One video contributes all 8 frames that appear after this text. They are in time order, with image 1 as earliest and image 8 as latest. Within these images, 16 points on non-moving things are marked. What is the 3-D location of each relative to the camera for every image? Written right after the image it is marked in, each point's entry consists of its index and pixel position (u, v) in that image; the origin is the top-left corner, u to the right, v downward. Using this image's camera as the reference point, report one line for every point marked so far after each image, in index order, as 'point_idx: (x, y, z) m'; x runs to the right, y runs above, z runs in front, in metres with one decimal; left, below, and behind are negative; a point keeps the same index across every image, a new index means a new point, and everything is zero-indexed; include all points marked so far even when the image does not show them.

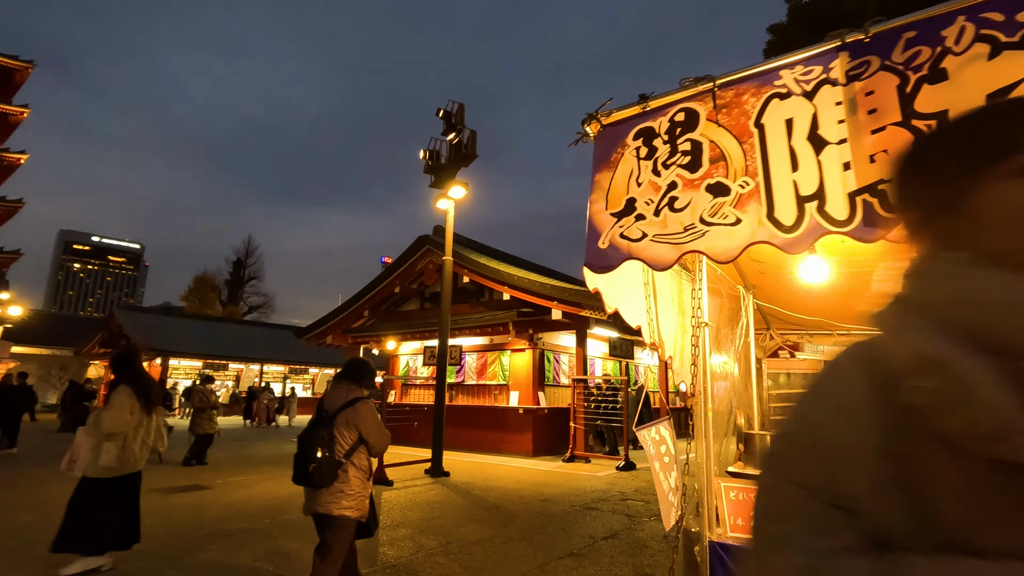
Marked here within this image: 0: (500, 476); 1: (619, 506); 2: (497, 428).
0: (-0.2, -2.7, +7.7) m
1: (+1.2, -2.4, +5.8) m
2: (-0.3, -2.6, +10.0) m
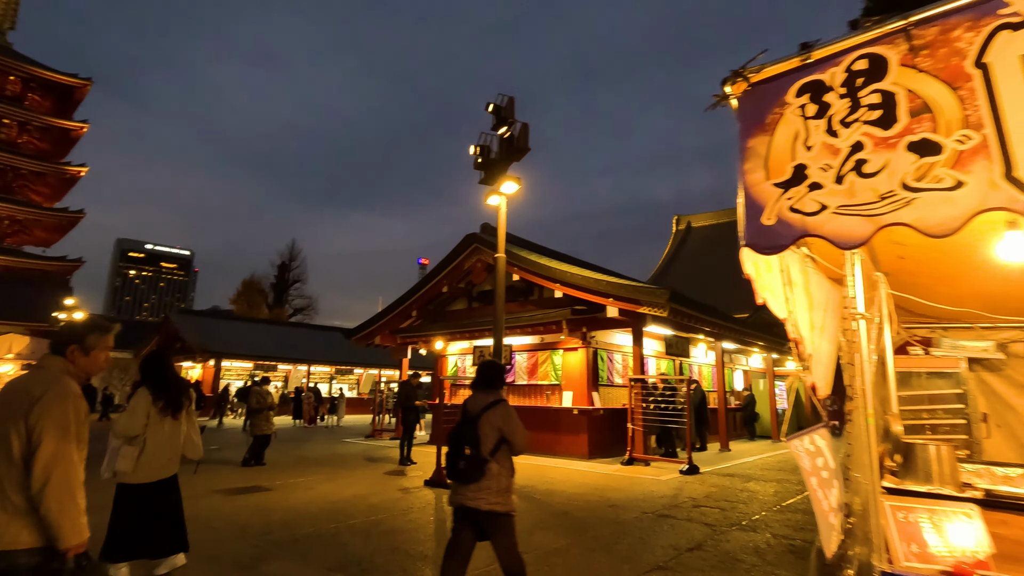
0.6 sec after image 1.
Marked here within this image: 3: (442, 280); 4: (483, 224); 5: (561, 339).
0: (+0.7, -2.6, +7.4) m
1: (+1.9, -2.3, +5.5) m
2: (+0.7, -2.6, +9.8) m
3: (-1.5, +0.2, +11.5) m
4: (-0.6, +1.3, +11.2) m
5: (+0.9, -1.0, +10.1) m
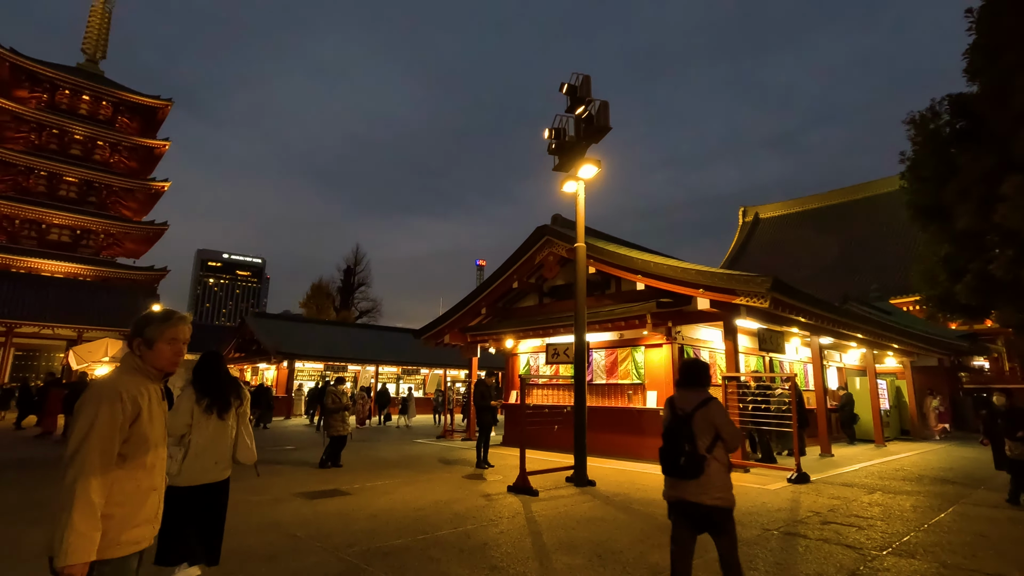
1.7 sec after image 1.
0: (+1.8, -2.5, +6.8) m
1: (+2.8, -2.1, +4.7) m
2: (+2.1, -2.5, +9.1) m
3: (0.0, +0.3, +11.0) m
4: (+0.8, +1.4, +10.6) m
5: (+2.3, -0.8, +9.4) m
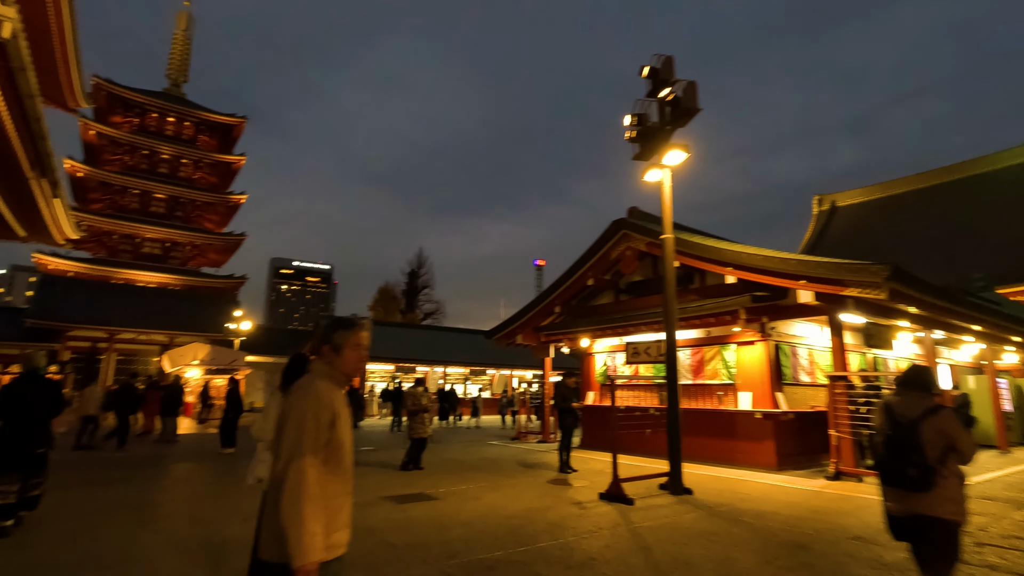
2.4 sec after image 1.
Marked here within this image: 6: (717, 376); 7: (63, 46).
0: (+2.9, -2.4, +6.2) m
1: (+3.6, -2.0, +4.1) m
2: (+3.4, -2.3, +8.5) m
3: (+1.5, +0.3, +10.6) m
4: (+2.2, +1.5, +10.2) m
5: (+3.6, -0.7, +8.8) m
6: (+3.4, -1.5, +9.0) m
7: (-11.2, +6.0, +13.4) m
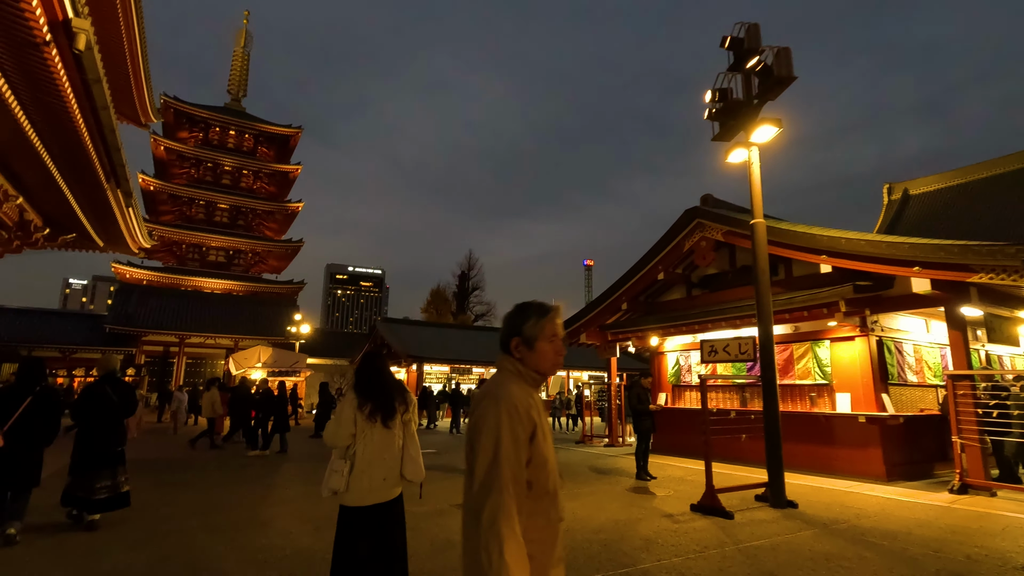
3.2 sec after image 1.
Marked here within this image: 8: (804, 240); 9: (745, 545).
0: (+3.7, -2.3, +5.4) m
1: (+4.2, -1.9, +3.2) m
2: (+4.5, -2.2, +7.7) m
3: (+2.7, +0.4, +10.0) m
4: (+3.4, +1.6, +9.5) m
5: (+4.7, -0.6, +8.0) m
6: (+4.5, -1.3, +8.1) m
7: (-9.8, +5.9, +13.9) m
8: (+4.0, +0.6, +7.3) m
9: (+1.9, -2.1, +4.3) m
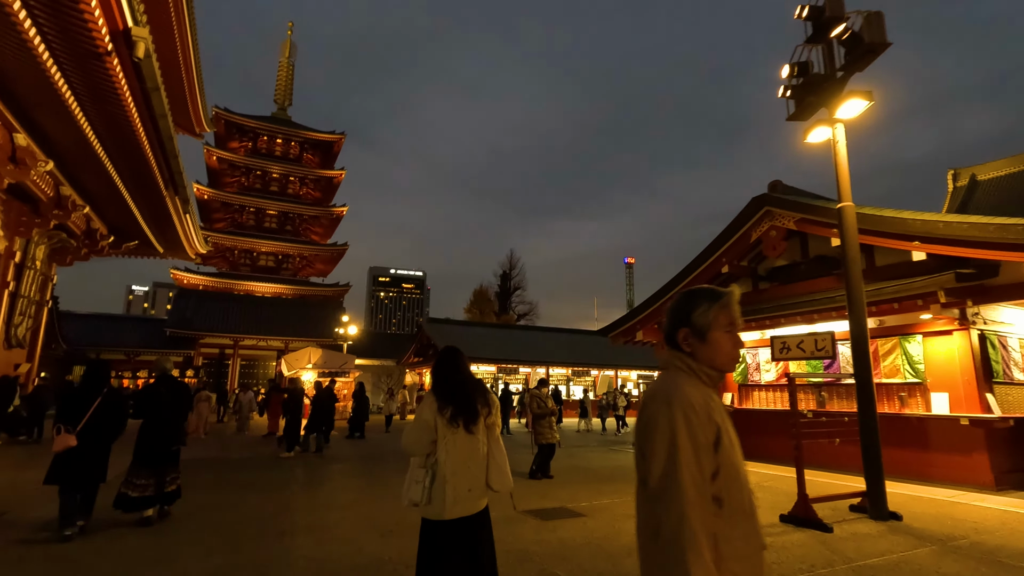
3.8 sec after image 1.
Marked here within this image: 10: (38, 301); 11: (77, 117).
0: (+4.4, -2.2, +4.8) m
1: (+4.8, -1.7, +2.6) m
2: (+5.3, -2.1, +7.0) m
3: (+3.7, +0.5, +9.5) m
4: (+4.3, +1.8, +8.9) m
5: (+5.5, -0.4, +7.3) m
6: (+5.4, -1.2, +7.5) m
7: (-8.6, +5.8, +14.2) m
8: (+4.7, +0.8, +6.6) m
9: (+2.5, -2.0, +3.9) m
10: (-14.5, -0.4, +16.4) m
11: (-8.9, +3.5, +11.0) m
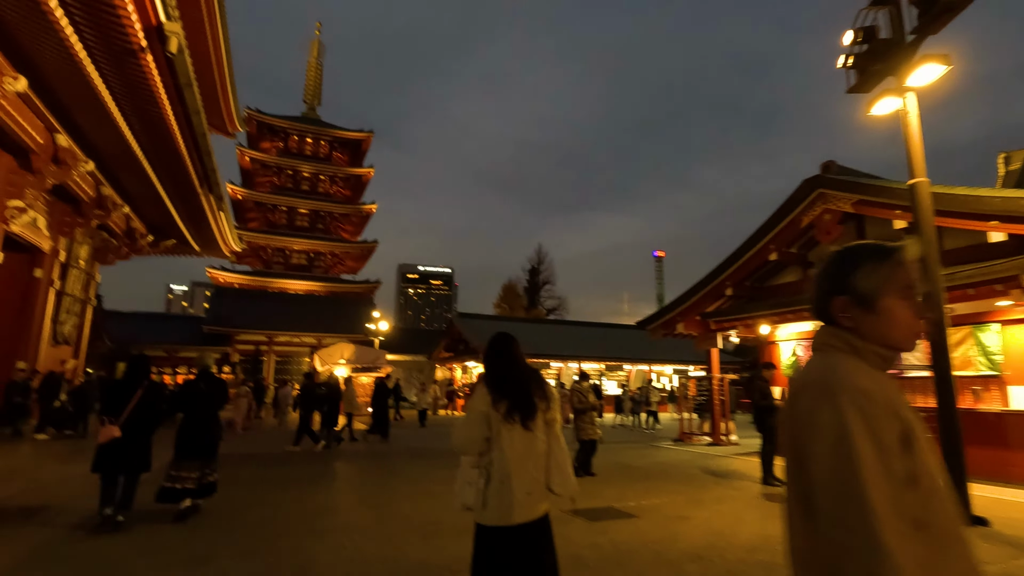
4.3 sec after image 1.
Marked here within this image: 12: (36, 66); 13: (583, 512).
0: (+4.8, -2.0, +4.3) m
1: (+5.0, -1.6, +2.1) m
2: (+5.8, -1.9, +6.5) m
3: (+4.3, +0.7, +9.0) m
4: (+4.9, +2.0, +8.3) m
5: (+6.0, -0.3, +6.7) m
6: (+5.9, -1.0, +6.9) m
7: (-7.8, +5.9, +14.3) m
8: (+5.2, +1.0, +6.1) m
9: (+2.8, -1.9, +3.4) m
10: (-13.5, -0.4, +16.9) m
11: (-8.2, +3.5, +11.1) m
12: (-8.8, +4.1, +9.9) m
13: (+0.7, -2.2, +5.1) m
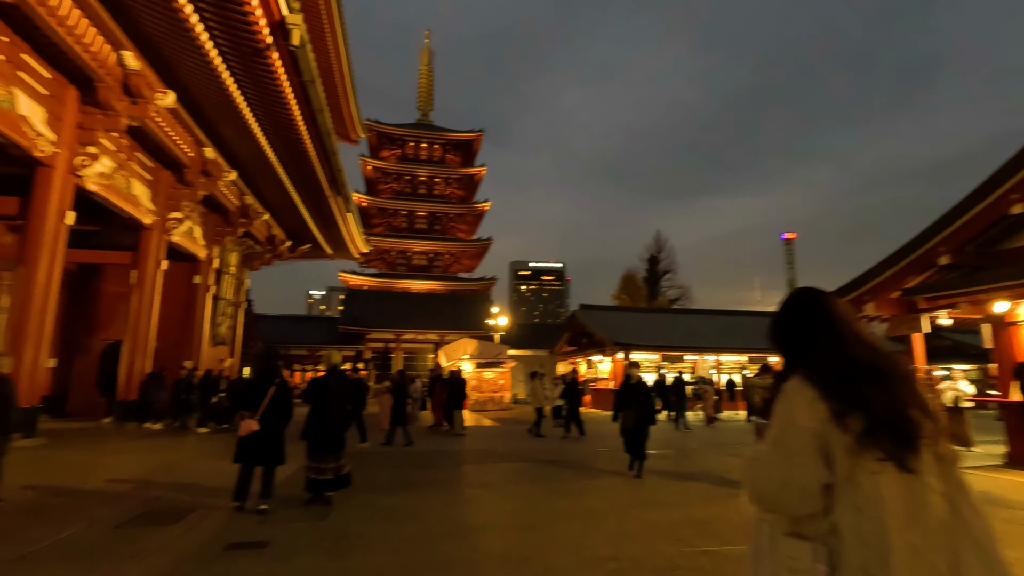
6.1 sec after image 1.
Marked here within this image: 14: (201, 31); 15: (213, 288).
0: (+6.0, -1.6, +2.2) m
1: (+5.7, -1.2, -0.1) m
2: (+7.4, -1.4, +4.0) m
3: (+6.3, +1.2, +6.8) m
4: (+6.7, +2.4, +6.0) m
5: (+7.6, +0.3, +4.2) m
6: (+7.5, -0.5, +4.4) m
7: (-4.6, +6.0, +14.5) m
8: (+6.6, +1.4, +3.8) m
9: (+3.9, -1.5, +1.7) m
10: (-9.4, -0.5, +18.2) m
11: (-5.6, +3.5, +11.4) m
12: (-6.4, +4.1, +10.4) m
13: (+2.1, -1.9, +3.8) m
14: (-5.0, +4.1, +8.6) m
15: (-9.0, 0.0, +16.1) m
